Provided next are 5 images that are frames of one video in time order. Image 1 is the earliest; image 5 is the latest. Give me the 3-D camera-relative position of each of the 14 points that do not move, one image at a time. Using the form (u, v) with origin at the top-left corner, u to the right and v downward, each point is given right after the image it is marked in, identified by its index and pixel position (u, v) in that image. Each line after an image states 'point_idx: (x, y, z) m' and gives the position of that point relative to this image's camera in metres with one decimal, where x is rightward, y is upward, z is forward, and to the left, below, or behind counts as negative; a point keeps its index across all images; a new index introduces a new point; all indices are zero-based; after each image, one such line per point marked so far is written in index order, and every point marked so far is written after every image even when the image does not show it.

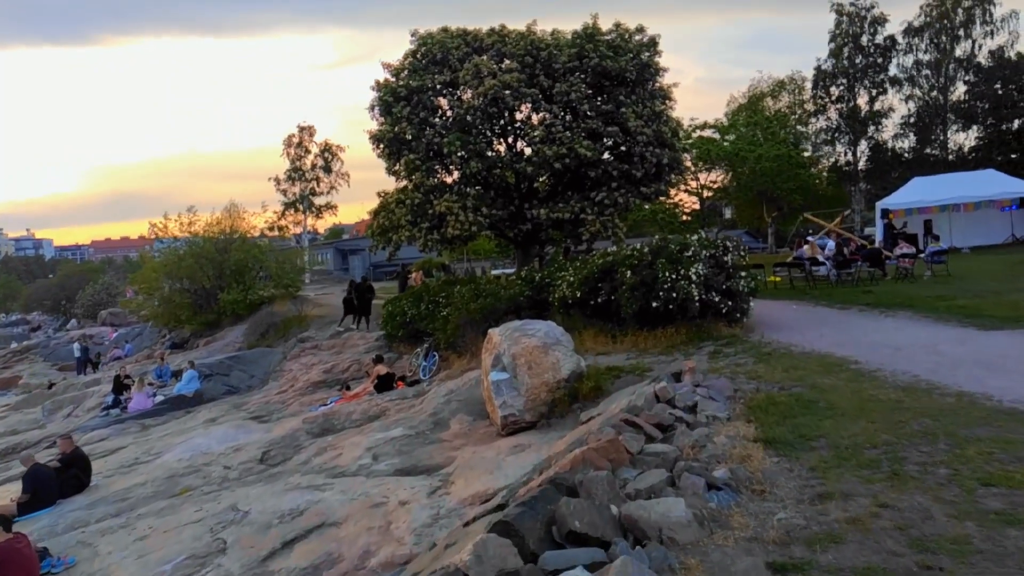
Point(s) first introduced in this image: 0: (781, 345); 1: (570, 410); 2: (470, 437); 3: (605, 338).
0: (+5.0, -1.1, +12.4) m
1: (+1.0, -2.0, +11.2) m
2: (-0.7, -2.6, +11.8) m
3: (+2.0, -1.1, +14.7) m
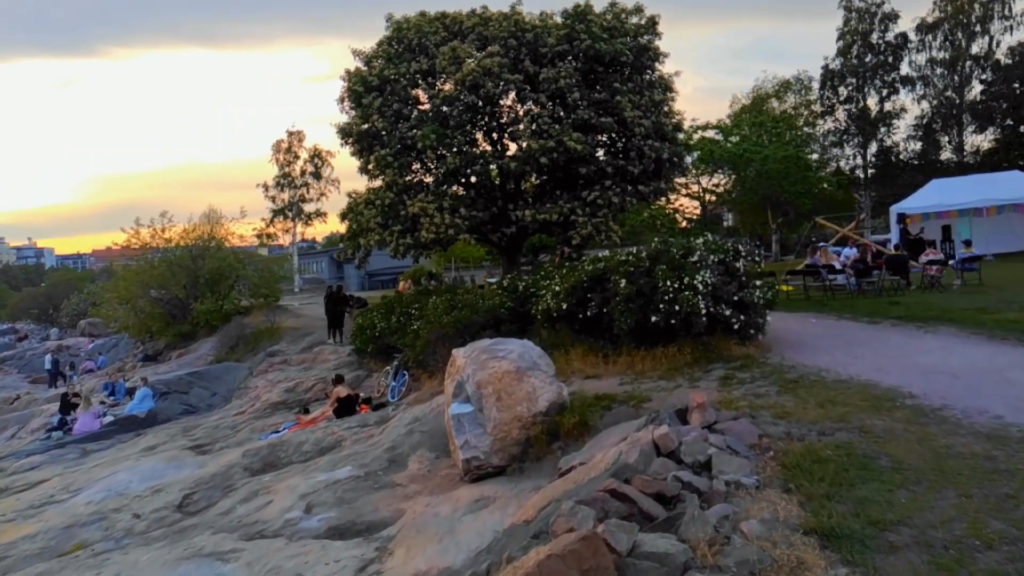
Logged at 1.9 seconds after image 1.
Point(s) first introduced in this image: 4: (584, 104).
0: (+4.5, -1.2, +10.2) m
1: (+0.5, -2.2, +9.0) m
2: (-1.2, -2.8, +9.6) m
3: (+1.6, -1.3, +12.6) m
4: (+1.9, +5.0, +17.9) m
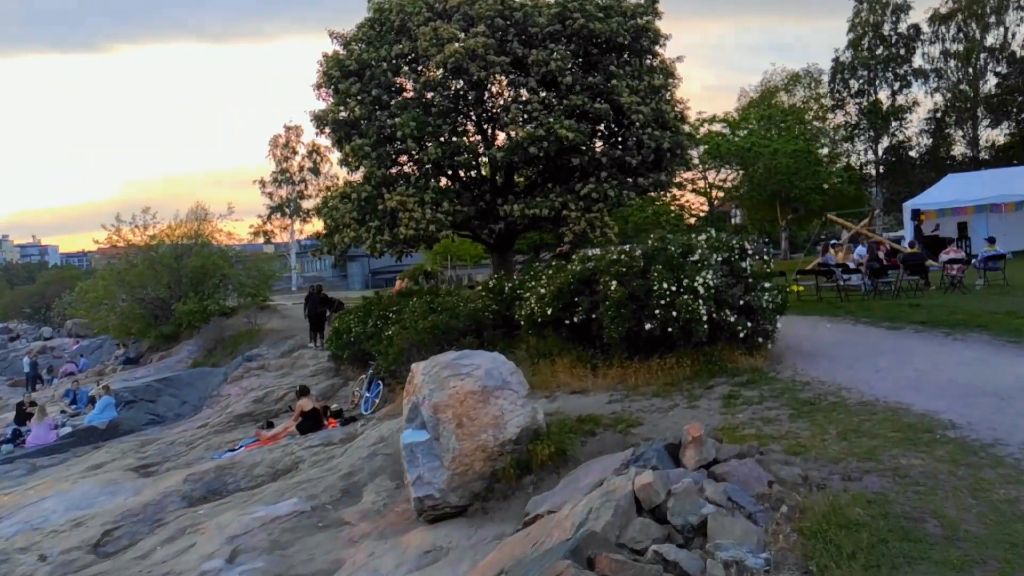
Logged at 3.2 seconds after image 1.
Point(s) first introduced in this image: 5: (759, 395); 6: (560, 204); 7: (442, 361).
0: (+4.1, -1.3, +8.8) m
1: (+0.1, -2.3, +7.6) m
2: (-1.6, -2.8, +8.2) m
3: (+1.2, -1.4, +11.1) m
4: (+1.6, +4.9, +16.5) m
5: (+3.3, -1.4, +8.8) m
6: (+1.2, +2.1, +16.4) m
7: (-0.9, -0.9, +8.5) m
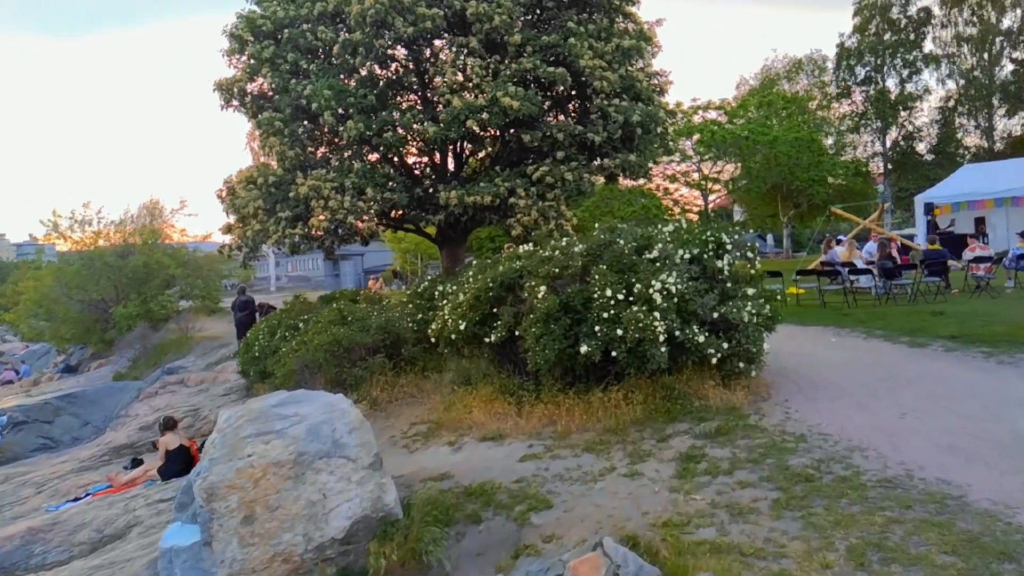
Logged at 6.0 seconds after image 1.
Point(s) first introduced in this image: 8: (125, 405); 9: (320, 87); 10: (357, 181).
0: (+2.8, -1.4, +5.9) m
1: (-1.2, -2.4, +4.8) m
2: (-2.9, -2.9, +5.4) m
3: (-0.1, -1.5, +8.3) m
4: (+0.3, +4.9, +13.6) m
5: (+2.0, -1.5, +5.9) m
6: (-0.1, +2.0, +13.5) m
7: (-2.2, -1.0, +5.6) m
8: (-10.6, -3.2, +18.3) m
9: (-3.9, +4.1, +13.5) m
10: (-3.2, +2.2, +13.7) m
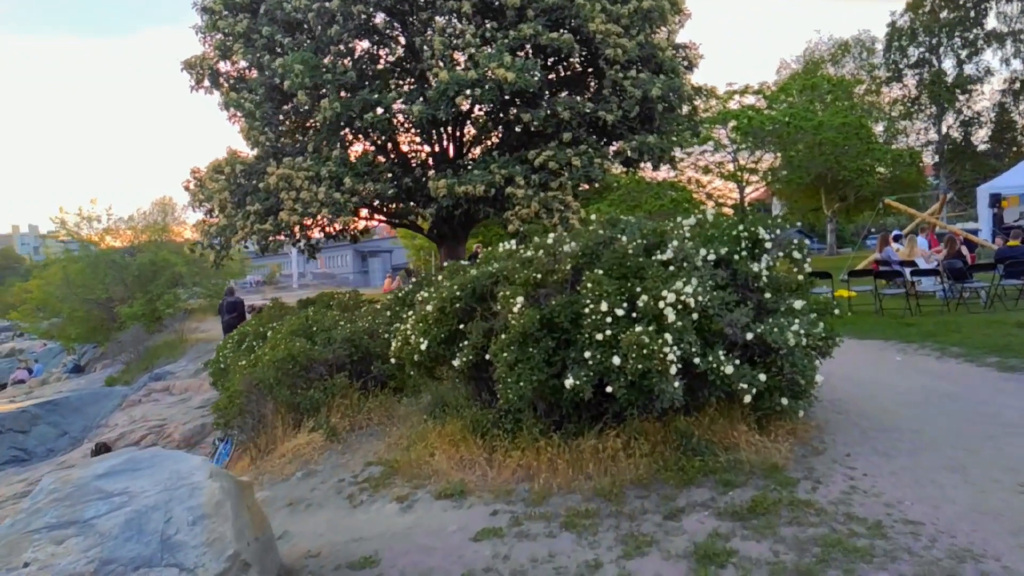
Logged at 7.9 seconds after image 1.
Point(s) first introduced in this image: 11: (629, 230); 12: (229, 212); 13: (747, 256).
0: (+2.4, -1.5, +3.9) m
1: (-1.7, -2.5, +3.0) m
2: (-3.4, -3.1, +3.7) m
3: (-0.4, -1.6, +6.5) m
4: (+0.3, +4.8, +11.7) m
5: (+1.6, -1.6, +4.0) m
6: (-0.1, +1.9, +11.7) m
7: (-2.6, -1.1, +3.9) m
8: (-10.3, -3.2, +17.0) m
9: (-3.9, +4.0, +11.8) m
10: (-3.2, +2.1, +12.0) m
11: (+1.2, +0.6, +6.6) m
12: (-5.3, +1.4, +12.6) m
13: (+2.3, +0.3, +6.4) m
